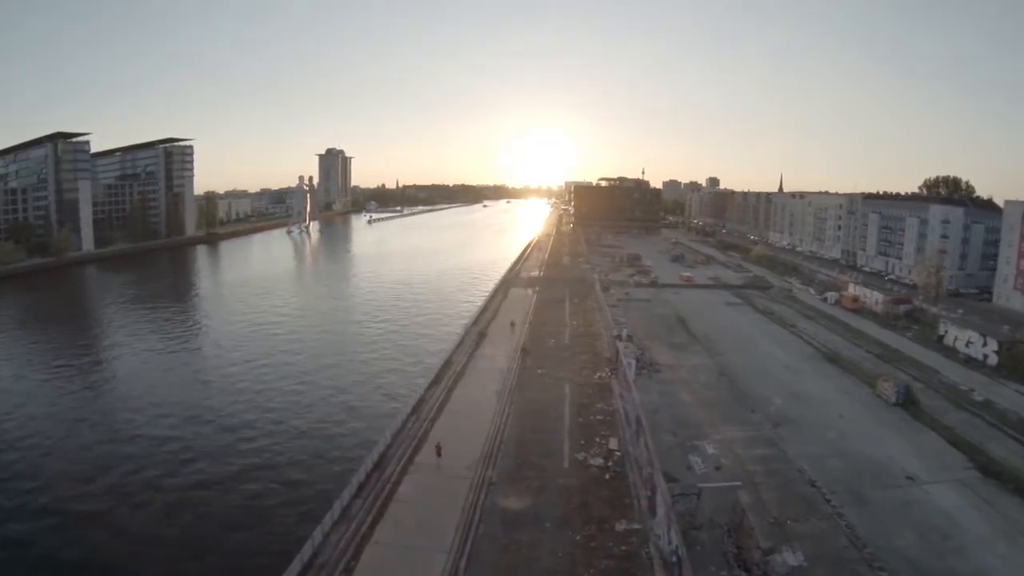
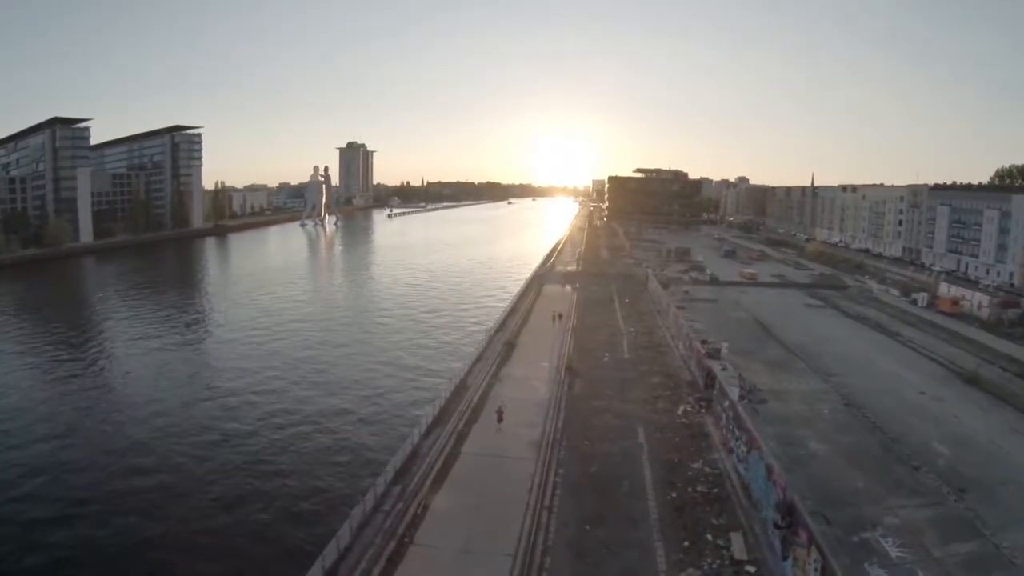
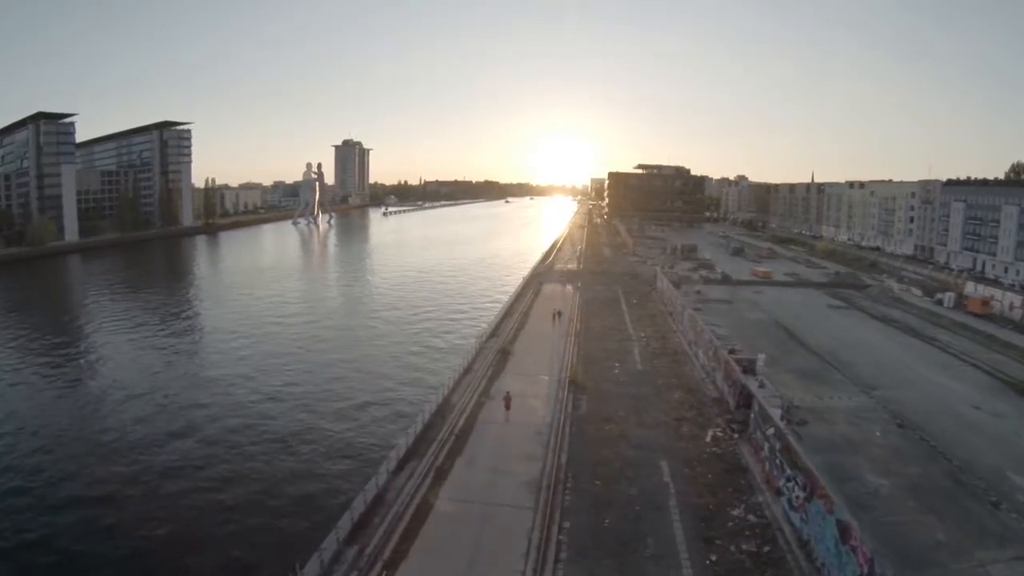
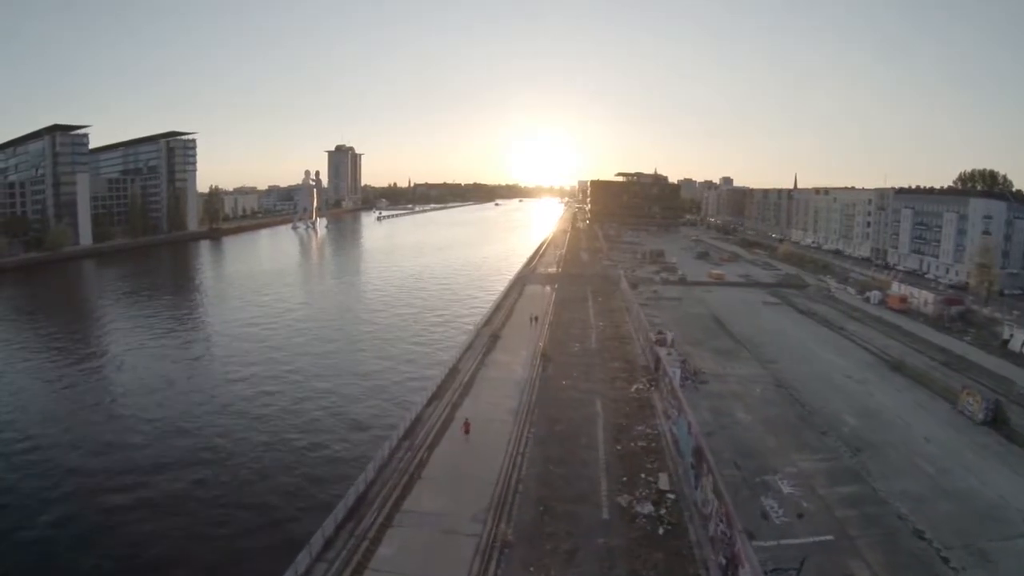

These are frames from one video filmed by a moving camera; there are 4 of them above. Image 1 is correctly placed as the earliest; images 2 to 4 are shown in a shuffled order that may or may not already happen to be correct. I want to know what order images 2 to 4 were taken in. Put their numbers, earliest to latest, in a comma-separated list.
4, 2, 3
